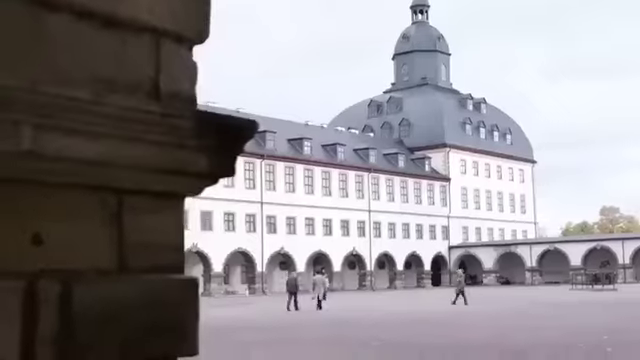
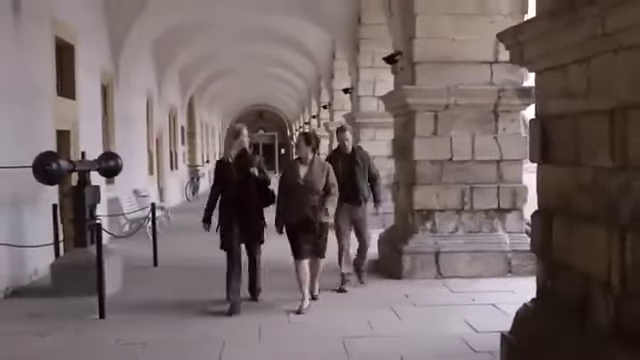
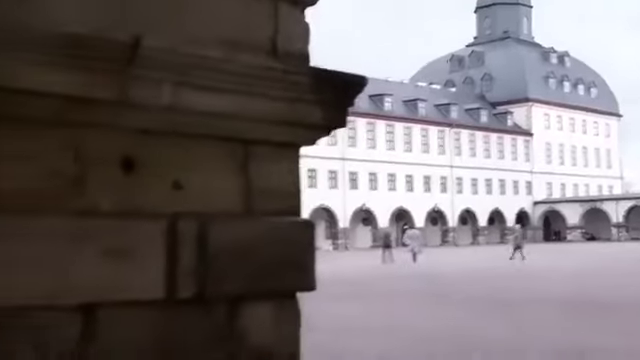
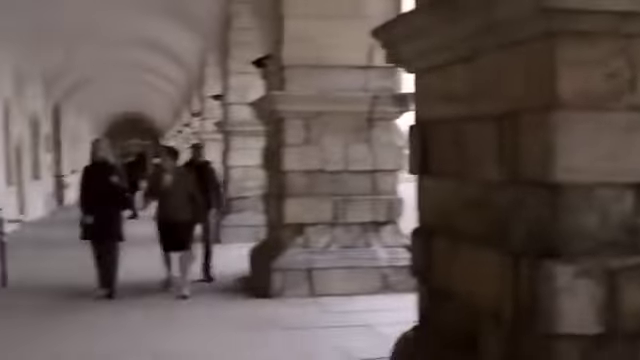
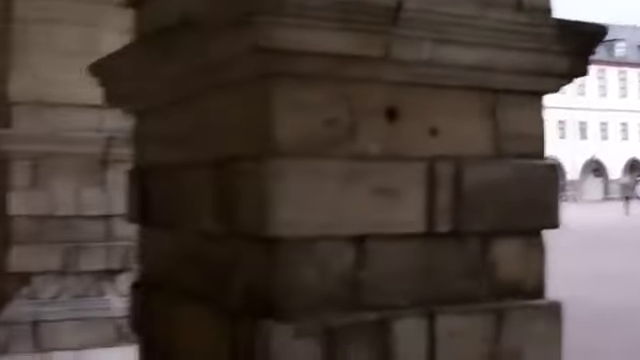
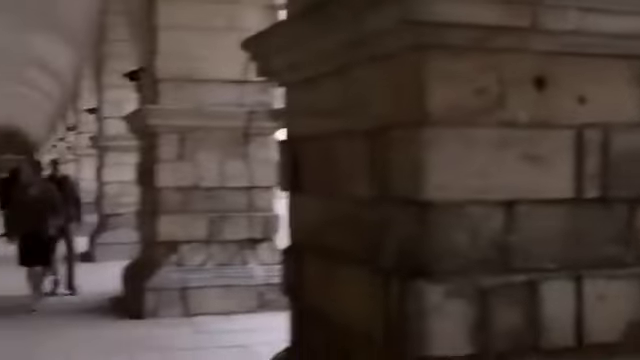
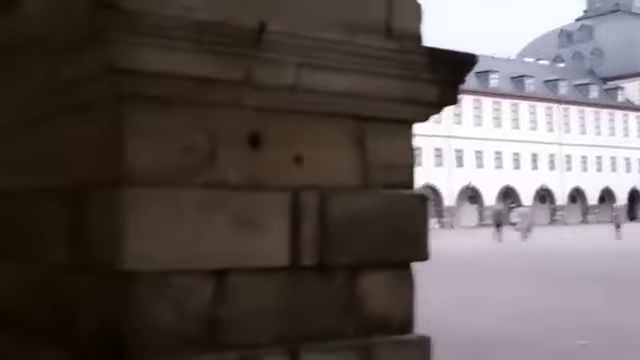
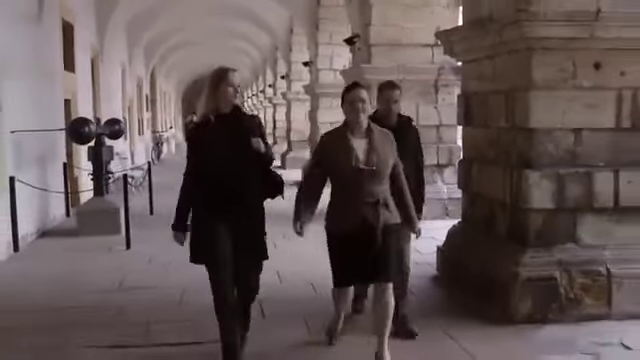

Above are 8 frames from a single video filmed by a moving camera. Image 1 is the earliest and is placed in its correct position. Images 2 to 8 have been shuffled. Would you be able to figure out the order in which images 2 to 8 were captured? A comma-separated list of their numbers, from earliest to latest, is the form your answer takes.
3, 7, 5, 6, 4, 2, 8
